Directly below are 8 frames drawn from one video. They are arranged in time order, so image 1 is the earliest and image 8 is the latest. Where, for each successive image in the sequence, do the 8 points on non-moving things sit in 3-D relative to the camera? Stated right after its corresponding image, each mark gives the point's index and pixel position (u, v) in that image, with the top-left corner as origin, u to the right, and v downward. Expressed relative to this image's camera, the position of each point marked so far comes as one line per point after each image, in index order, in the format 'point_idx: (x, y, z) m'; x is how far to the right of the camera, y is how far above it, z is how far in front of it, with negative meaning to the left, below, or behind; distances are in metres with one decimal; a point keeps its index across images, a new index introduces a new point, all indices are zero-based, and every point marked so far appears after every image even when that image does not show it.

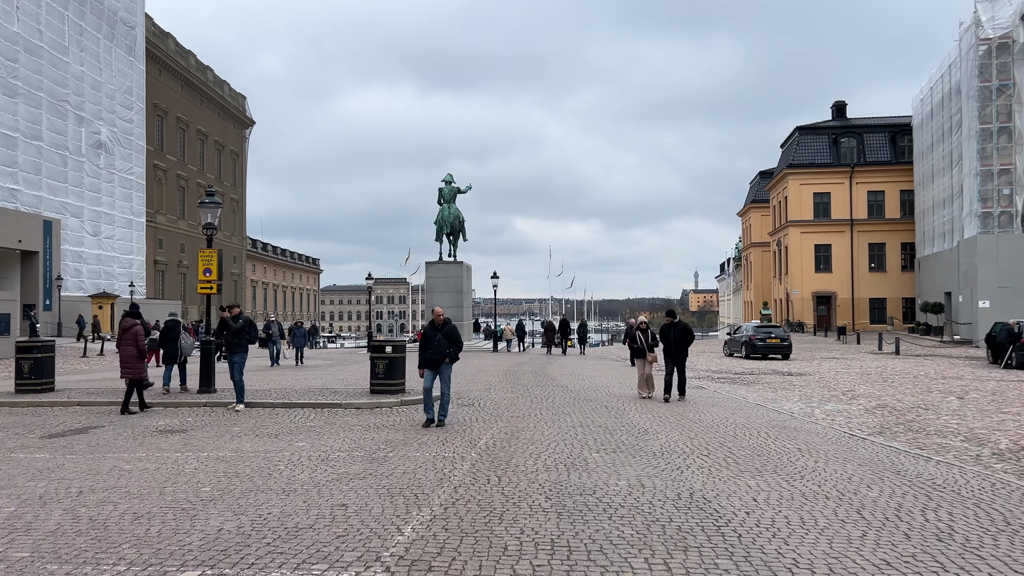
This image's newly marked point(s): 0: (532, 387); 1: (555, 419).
0: (+0.4, -2.1, +17.2) m
1: (+0.6, -1.9, +11.5) m
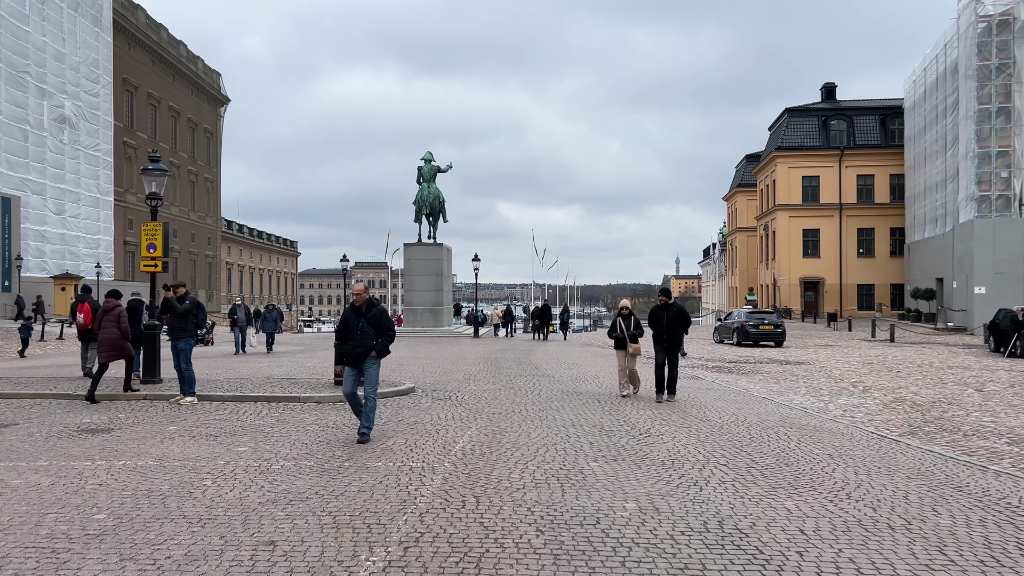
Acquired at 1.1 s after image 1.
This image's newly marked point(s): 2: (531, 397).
0: (+0.1, -1.7, +15.7) m
1: (+0.4, -1.6, +10.1) m
2: (+0.3, -1.7, +12.3) m
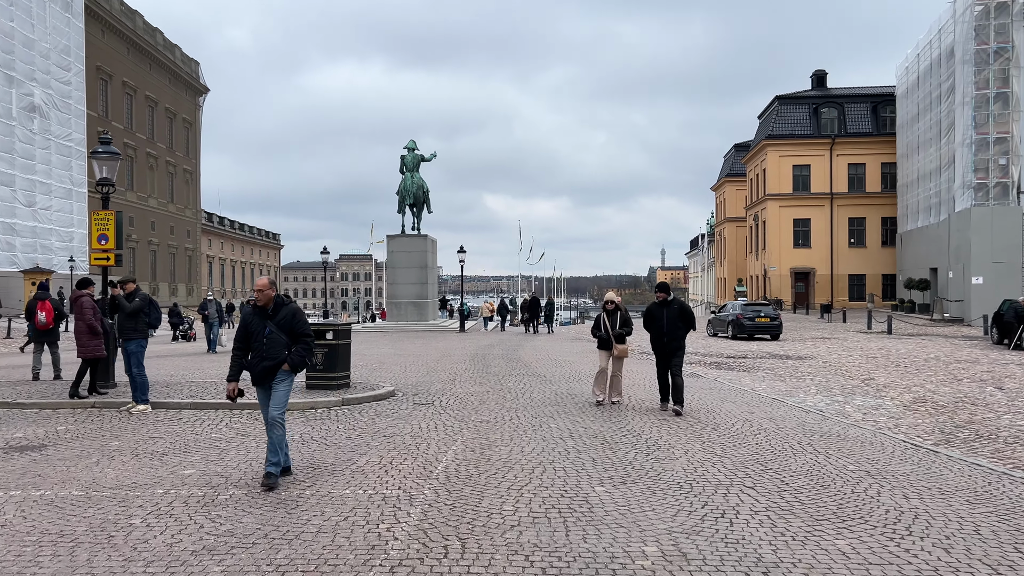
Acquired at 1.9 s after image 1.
0: (-0.1, -1.6, +14.7) m
1: (+0.3, -1.5, +9.0) m
2: (+0.1, -1.6, +11.2) m
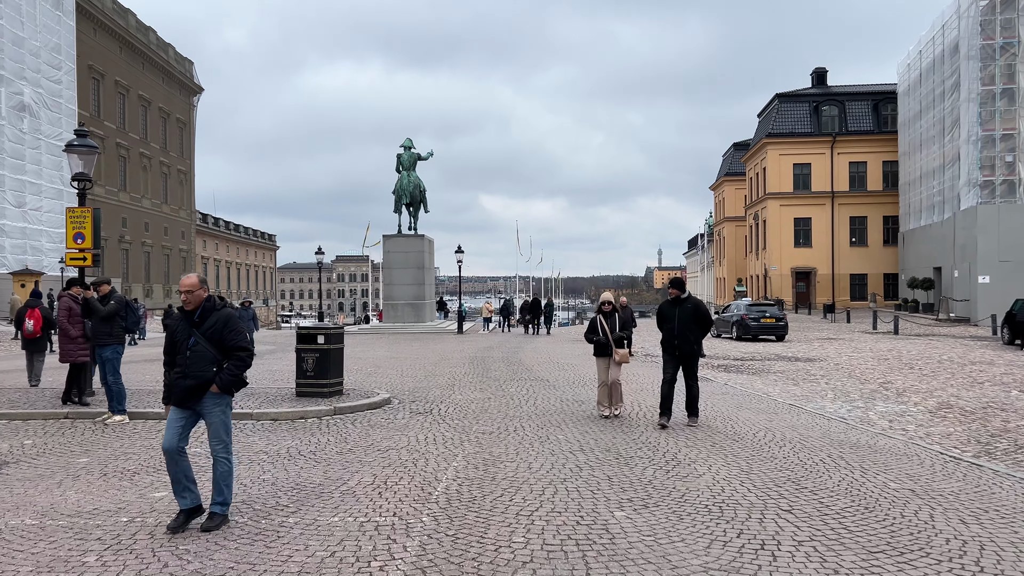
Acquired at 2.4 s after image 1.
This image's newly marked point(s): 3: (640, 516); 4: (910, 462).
0: (-0.1, -1.6, +14.0) m
1: (+0.3, -1.5, +8.3) m
2: (+0.2, -1.6, +10.6) m
3: (+0.9, -1.5, +5.5) m
4: (+3.7, -1.6, +7.6) m
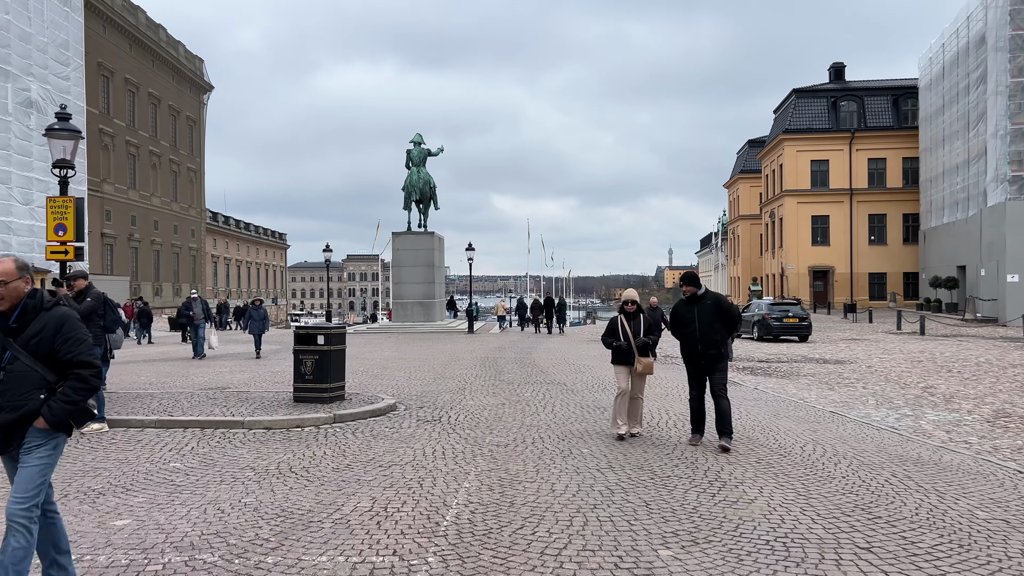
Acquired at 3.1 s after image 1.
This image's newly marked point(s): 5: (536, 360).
0: (+0.1, -1.6, +13.1) m
1: (+0.5, -1.5, +7.4) m
2: (+0.4, -1.5, +9.6) m
3: (+1.0, -1.5, +4.5) m
4: (+3.9, -1.6, +6.6) m
5: (+0.5, -1.6, +18.1) m
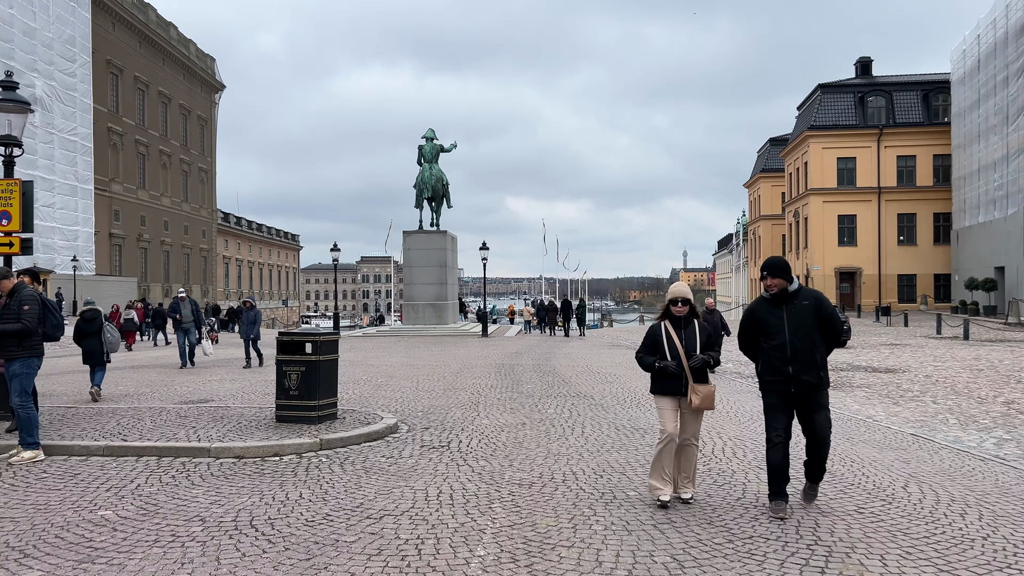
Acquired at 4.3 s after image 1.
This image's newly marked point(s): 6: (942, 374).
0: (+0.4, -1.6, +11.4) m
1: (+0.7, -1.5, +5.7) m
2: (+0.6, -1.5, +8.0) m
3: (+1.1, -1.5, +2.9) m
4: (+4.1, -1.6, +5.0) m
5: (+0.9, -1.6, +16.5) m
6: (+8.8, -1.7, +16.5) m
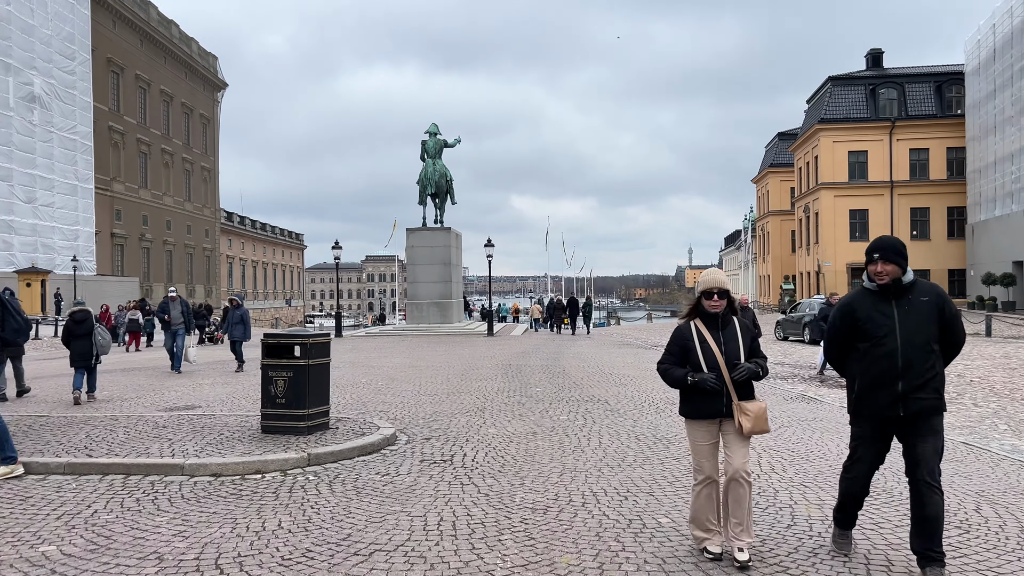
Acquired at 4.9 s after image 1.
0: (+0.5, -1.5, +10.6) m
1: (+0.8, -1.4, +4.9) m
2: (+0.7, -1.5, +7.2) m
3: (+1.2, -1.4, +2.1) m
4: (+4.1, -1.5, +4.1) m
5: (+1.0, -1.6, +15.7) m
6: (+8.9, -1.6, +15.7) m
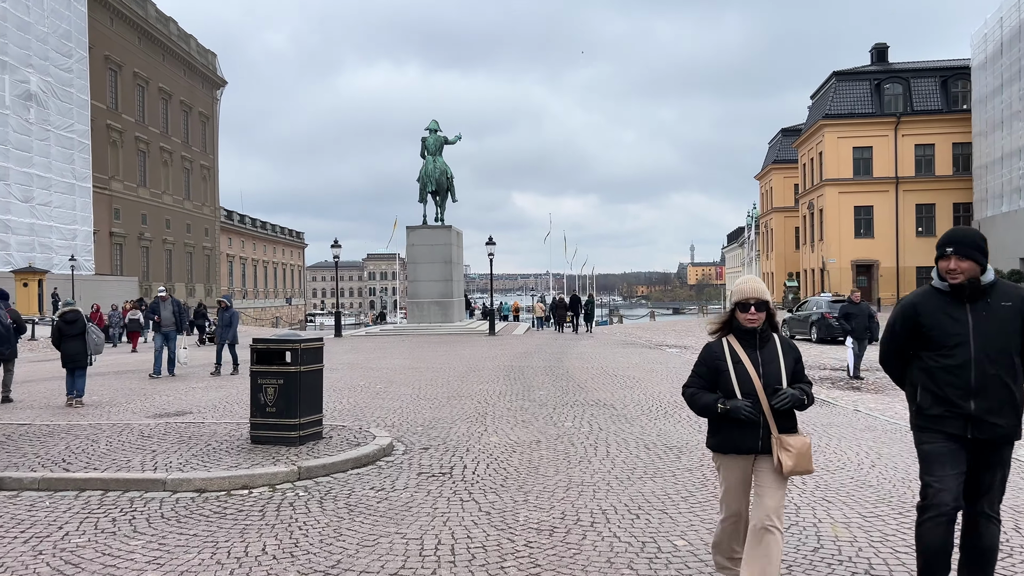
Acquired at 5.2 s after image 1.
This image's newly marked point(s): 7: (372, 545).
0: (+0.6, -1.5, +10.2) m
1: (+0.8, -1.5, +4.5) m
2: (+0.7, -1.5, +6.8) m
3: (+1.2, -1.5, +1.7) m
4: (+4.2, -1.5, +3.7) m
5: (+1.1, -1.6, +15.3) m
6: (+9.0, -1.6, +15.2) m
7: (-0.8, -1.5, +4.8) m
